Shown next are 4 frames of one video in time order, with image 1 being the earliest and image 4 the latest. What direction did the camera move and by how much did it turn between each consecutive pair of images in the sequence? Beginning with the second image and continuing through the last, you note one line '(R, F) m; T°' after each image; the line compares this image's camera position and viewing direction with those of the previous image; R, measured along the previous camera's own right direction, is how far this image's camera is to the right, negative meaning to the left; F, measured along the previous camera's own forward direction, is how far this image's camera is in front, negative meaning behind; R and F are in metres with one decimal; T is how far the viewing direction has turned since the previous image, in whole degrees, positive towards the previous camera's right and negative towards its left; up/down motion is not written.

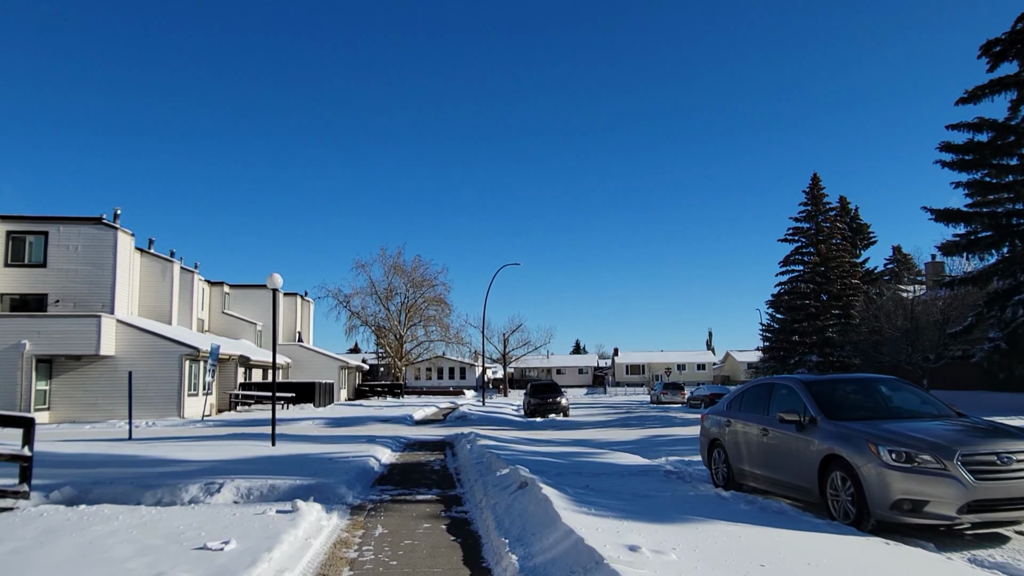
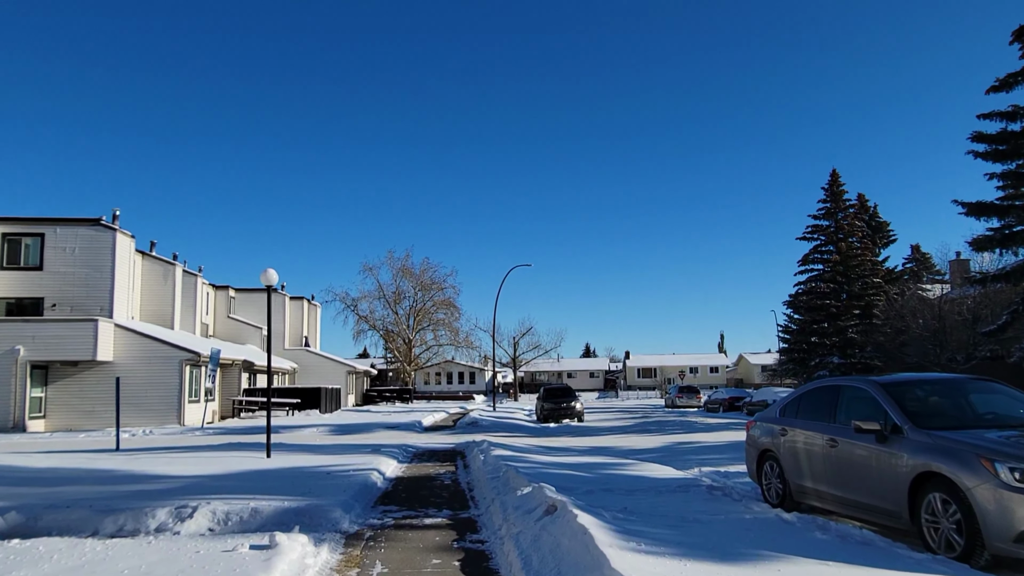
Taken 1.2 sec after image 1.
(-0.1, +1.2) m; -1°
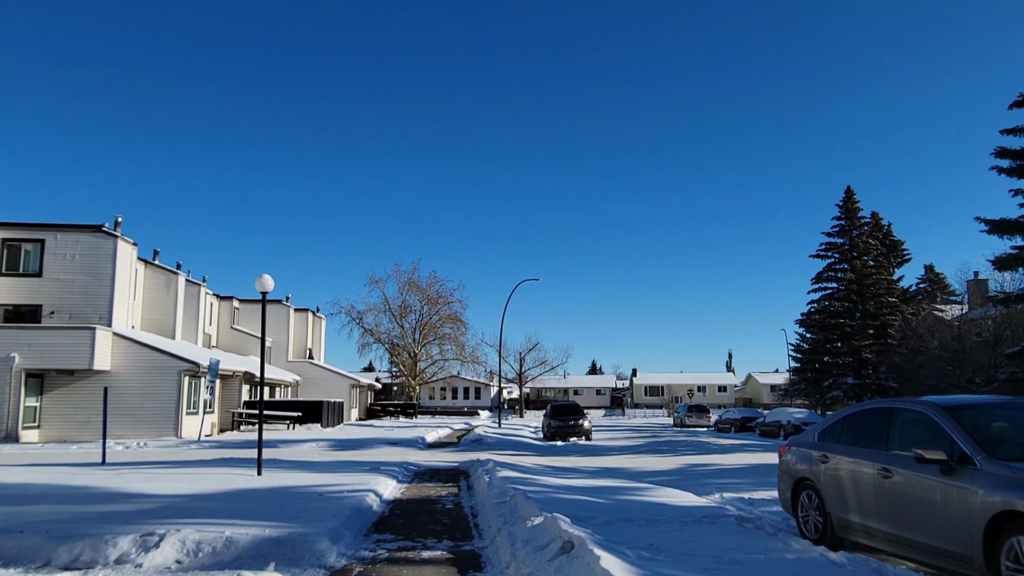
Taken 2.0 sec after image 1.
(0.0, +0.8) m; -1°
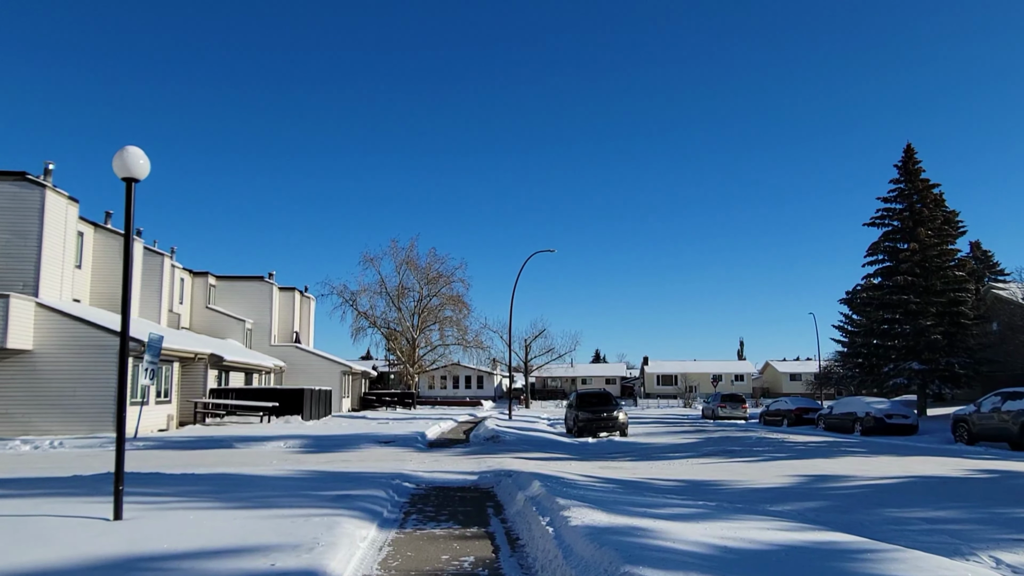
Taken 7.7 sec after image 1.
(-0.7, +5.8) m; 0°
